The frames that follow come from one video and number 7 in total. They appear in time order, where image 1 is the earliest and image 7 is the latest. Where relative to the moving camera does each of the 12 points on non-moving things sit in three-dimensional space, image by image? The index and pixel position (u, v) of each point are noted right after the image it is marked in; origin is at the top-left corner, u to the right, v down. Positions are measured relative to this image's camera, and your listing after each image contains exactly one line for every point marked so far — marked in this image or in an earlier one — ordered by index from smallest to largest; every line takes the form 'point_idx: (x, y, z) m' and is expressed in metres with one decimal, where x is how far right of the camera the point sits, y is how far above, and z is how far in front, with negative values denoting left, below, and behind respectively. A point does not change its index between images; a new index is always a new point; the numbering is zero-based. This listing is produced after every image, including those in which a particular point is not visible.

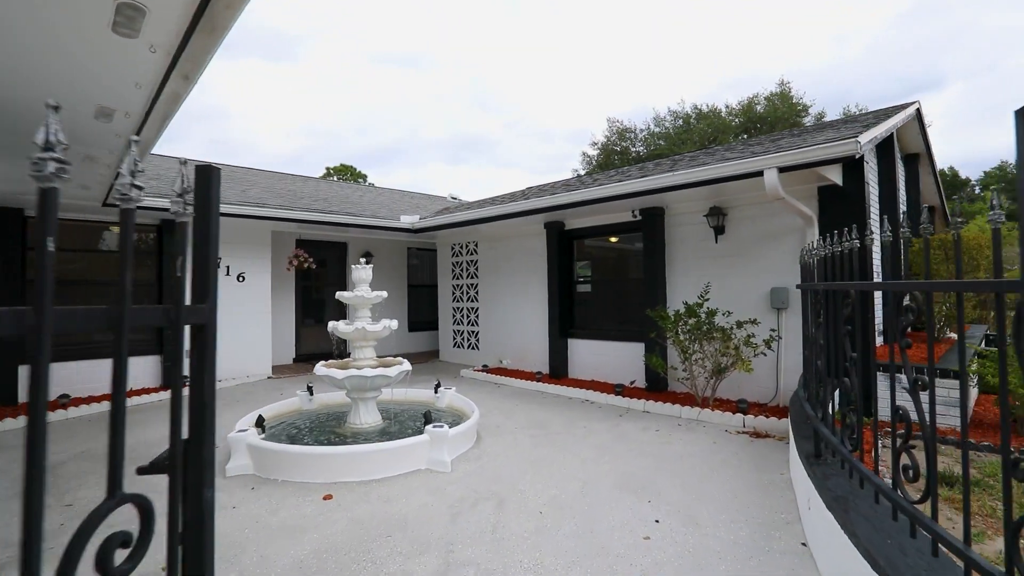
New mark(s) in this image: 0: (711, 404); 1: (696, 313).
0: (+1.9, -1.1, +5.0) m
1: (+1.7, -0.2, +4.9) m
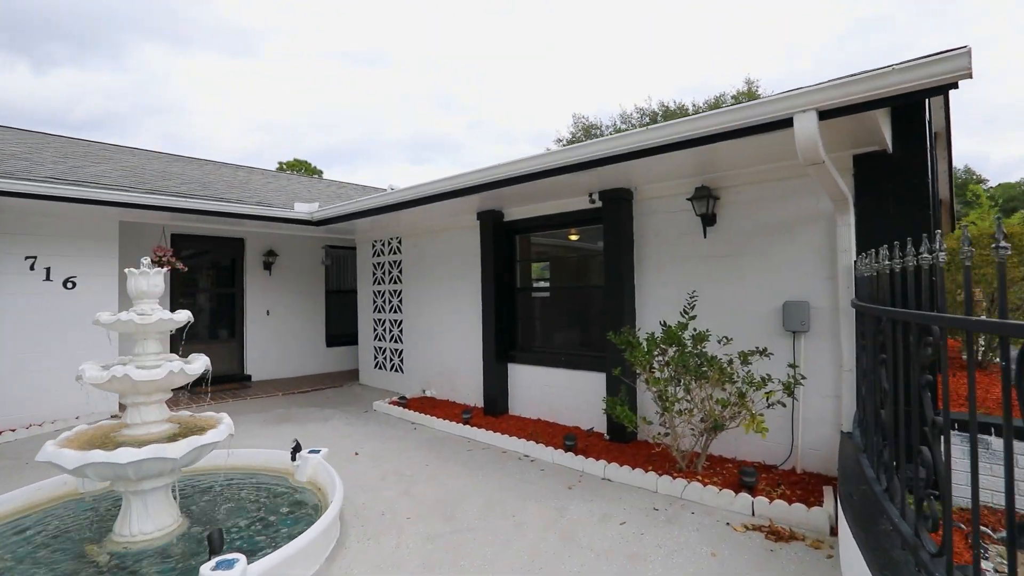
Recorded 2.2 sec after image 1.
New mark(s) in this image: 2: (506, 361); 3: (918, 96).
0: (+1.2, -1.2, +3.5) m
1: (+1.1, -0.3, +3.3) m
2: (0.0, -0.8, +5.5) m
3: (+1.8, +0.9, +2.3) m
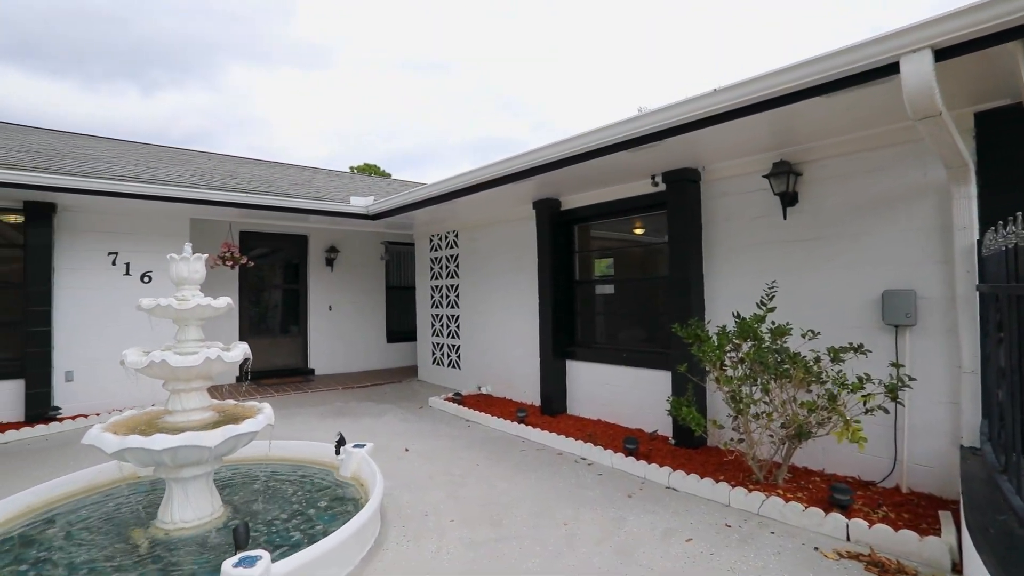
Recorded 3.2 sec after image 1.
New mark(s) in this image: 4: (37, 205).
0: (+1.6, -1.2, +3.0) m
1: (+1.4, -0.3, +2.9) m
2: (+0.5, -0.7, +5.2) m
3: (+2.0, +1.0, +1.8) m
4: (-4.6, +0.8, +5.0) m
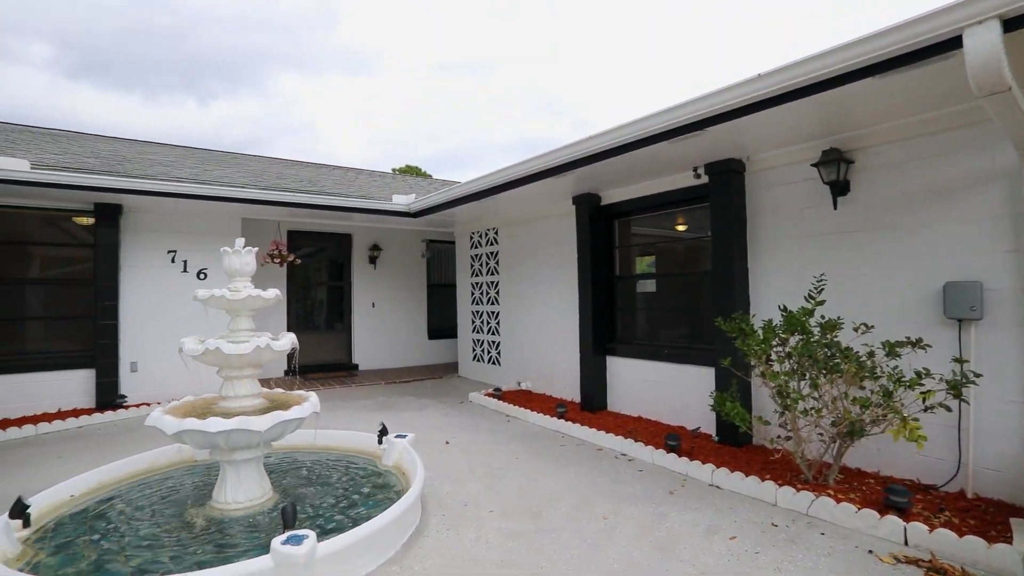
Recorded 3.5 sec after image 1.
0: (+1.8, -1.1, +2.9) m
1: (+1.6, -0.2, +2.8) m
2: (+0.9, -0.6, +5.1) m
3: (+2.1, +1.0, +1.7) m
4: (-4.2, +0.8, +5.3) m
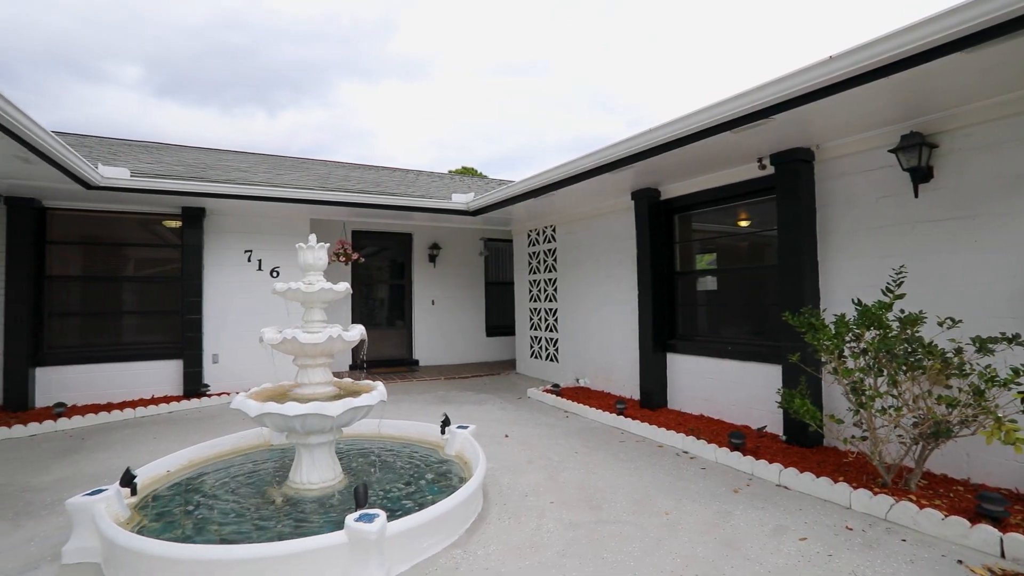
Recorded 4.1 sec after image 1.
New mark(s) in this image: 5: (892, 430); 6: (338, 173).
0: (+2.1, -1.1, +2.7) m
1: (+1.9, -0.2, +2.7) m
2: (+1.5, -0.6, +5.0) m
3: (+2.3, +1.0, +1.5) m
4: (-3.6, +0.9, +5.8) m
5: (+2.1, -0.8, +2.9) m
6: (-2.7, +1.8, +7.9) m
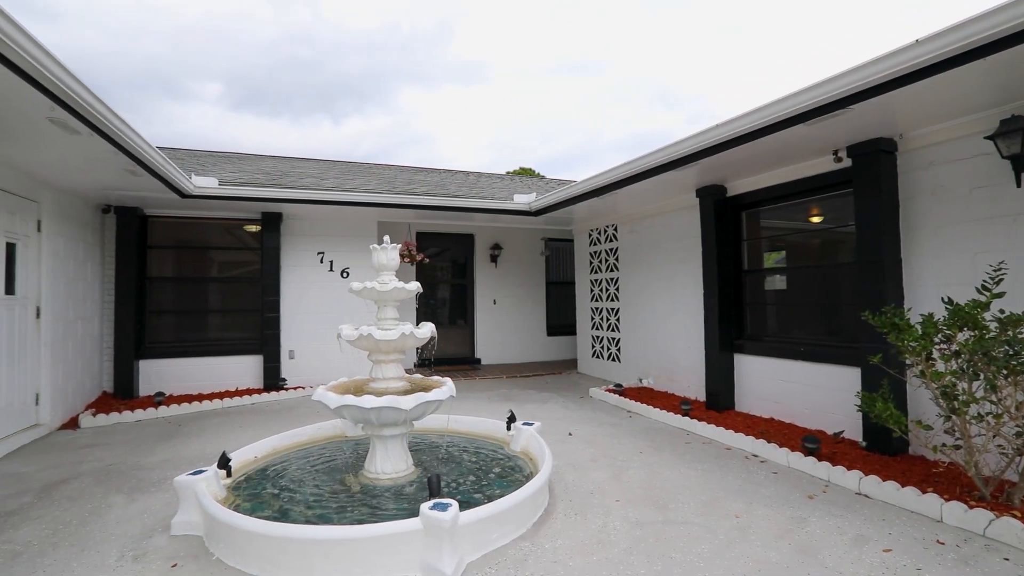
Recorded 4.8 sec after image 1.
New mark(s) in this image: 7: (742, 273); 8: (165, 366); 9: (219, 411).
0: (+2.4, -1.1, +2.5) m
1: (+2.2, -0.2, +2.5) m
2: (+2.1, -0.6, +4.9) m
3: (+2.5, +1.1, +1.3) m
4: (-2.9, +0.9, +6.2) m
5: (+2.5, -0.8, +2.7) m
6: (-1.7, +1.8, +8.2) m
7: (+2.2, +0.1, +4.9) m
8: (-4.0, -0.9, +5.9) m
9: (-3.0, -1.3, +5.3) m
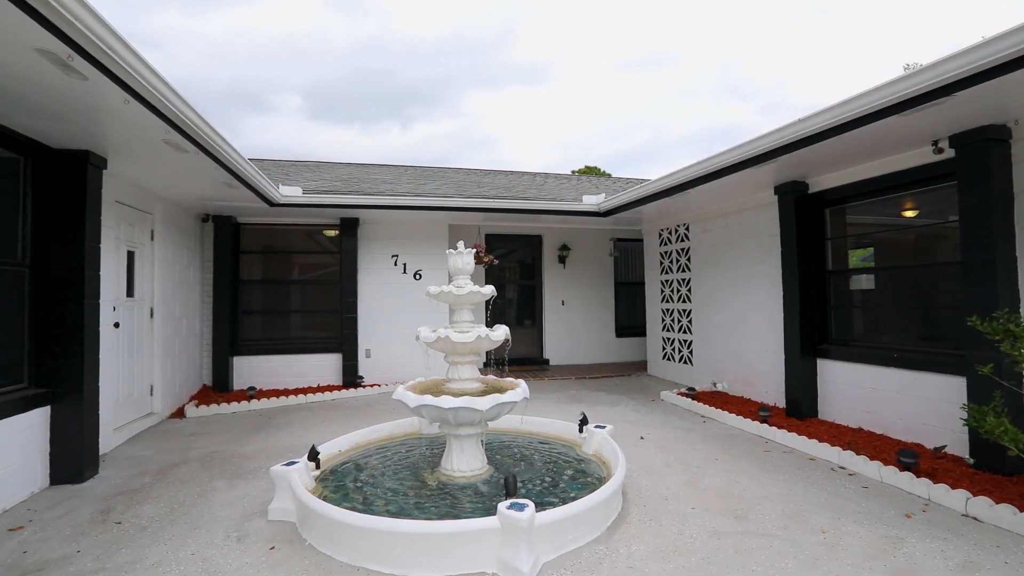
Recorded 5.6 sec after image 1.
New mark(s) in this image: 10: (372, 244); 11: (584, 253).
0: (+2.8, -1.1, +2.2) m
1: (+2.6, -0.2, +2.2) m
2: (+2.7, -0.6, +4.6) m
3: (+2.7, +1.0, +1.0) m
4: (-2.0, +0.8, +6.5) m
5: (+2.9, -0.8, +2.4) m
6: (-0.7, +1.7, +8.4) m
7: (+2.8, +0.1, +4.7) m
8: (-3.2, -0.9, +6.4) m
9: (-2.3, -1.3, +5.7) m
10: (-1.8, +0.6, +6.8) m
11: (+1.1, +0.6, +8.5) m
